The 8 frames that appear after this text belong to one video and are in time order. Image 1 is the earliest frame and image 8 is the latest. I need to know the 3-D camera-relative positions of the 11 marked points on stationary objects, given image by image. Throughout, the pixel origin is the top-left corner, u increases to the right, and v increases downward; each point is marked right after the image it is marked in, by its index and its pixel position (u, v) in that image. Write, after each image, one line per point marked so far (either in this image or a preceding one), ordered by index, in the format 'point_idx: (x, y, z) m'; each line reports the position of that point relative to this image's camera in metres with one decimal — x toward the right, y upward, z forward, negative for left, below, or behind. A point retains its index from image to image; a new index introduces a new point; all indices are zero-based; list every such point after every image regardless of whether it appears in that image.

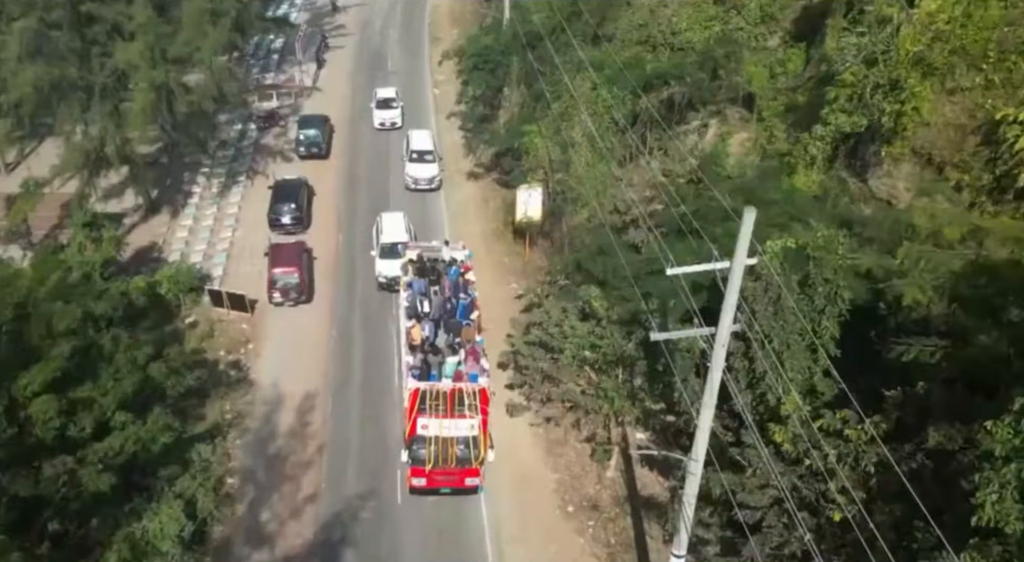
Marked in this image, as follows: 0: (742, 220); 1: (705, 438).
0: (+2.9, +0.8, +12.6) m
1: (+2.8, -2.3, +14.5) m
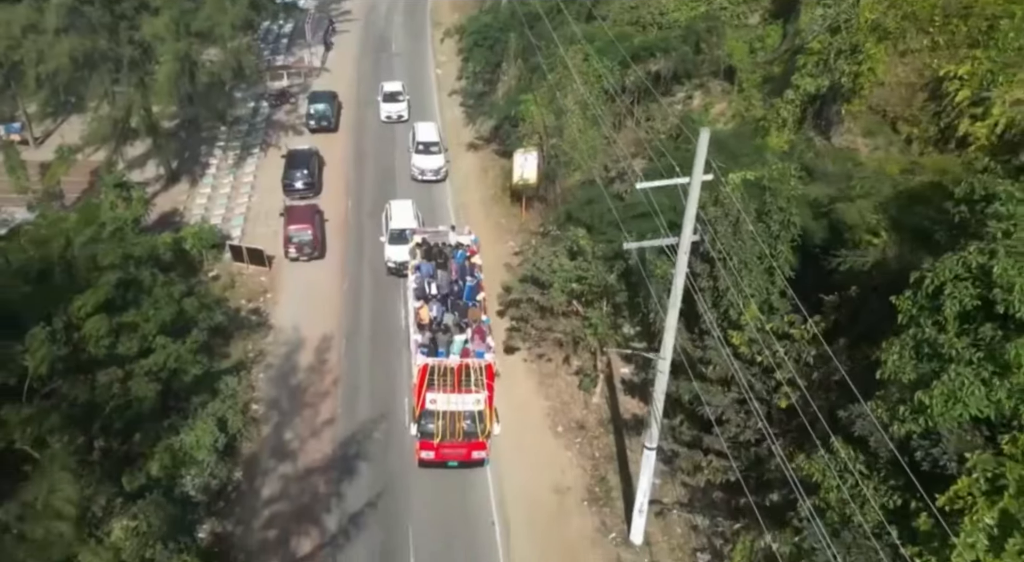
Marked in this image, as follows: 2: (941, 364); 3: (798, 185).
0: (+2.8, +2.1, +15.1) m
1: (+2.7, -0.9, +16.9) m
2: (+5.4, -1.0, +12.6) m
3: (+5.5, +1.9, +19.2) m
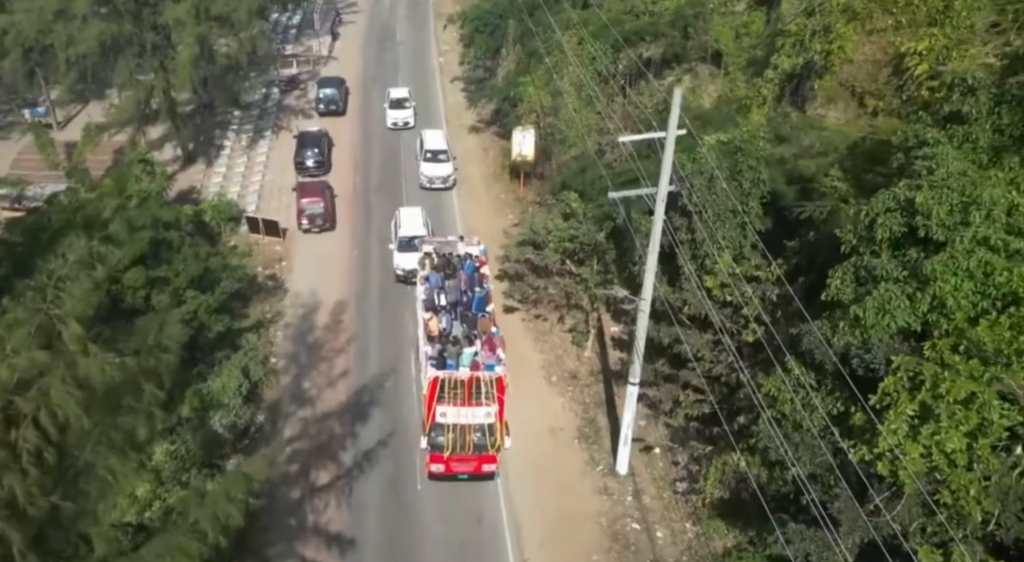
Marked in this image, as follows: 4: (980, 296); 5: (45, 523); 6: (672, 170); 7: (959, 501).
0: (+2.8, +3.1, +17.2) m
1: (+2.7, +0.1, +19.0) m
2: (+5.3, 0.0, +14.8) m
3: (+5.4, +3.0, +21.3) m
4: (+6.4, -0.2, +13.6) m
5: (-4.7, -2.2, +10.2) m
6: (+2.9, +2.0, +17.9) m
7: (+6.0, -2.9, +13.4) m
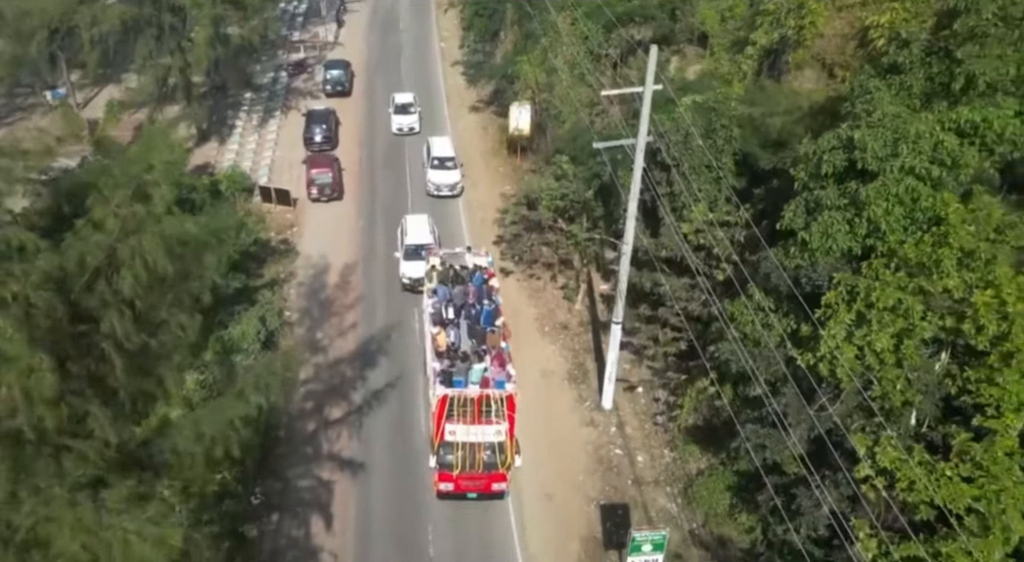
0: (+2.6, +4.3, +19.3) m
1: (+2.6, +1.3, +21.2) m
2: (+5.2, +1.2, +16.9) m
3: (+5.3, +4.2, +23.5) m
4: (+6.3, +1.0, +15.7) m
5: (-4.8, -1.0, +12.4) m
6: (+2.8, +3.2, +20.1) m
7: (+5.9, -1.8, +15.6) m
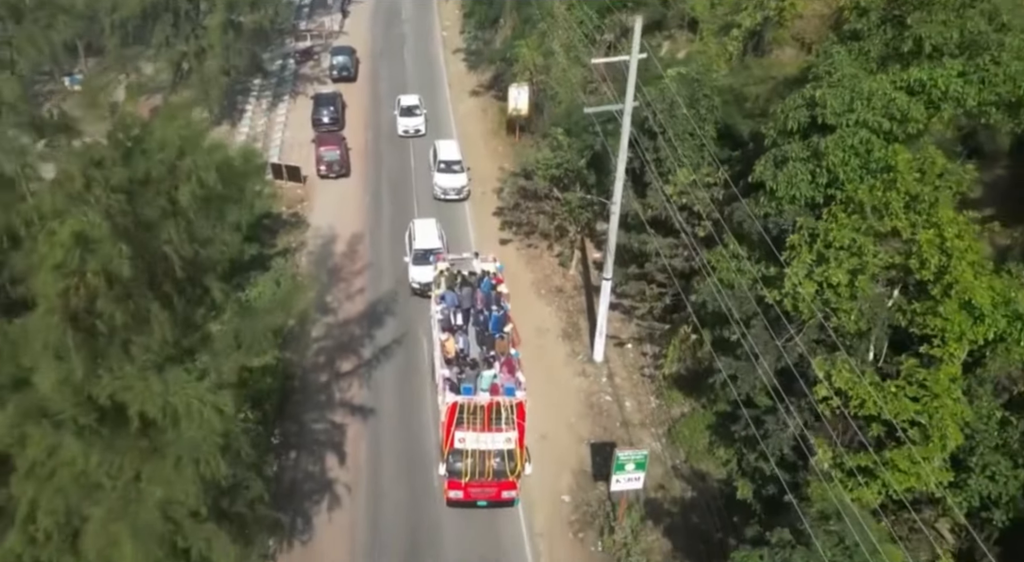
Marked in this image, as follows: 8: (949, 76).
0: (+2.6, +5.4, +21.2) m
1: (+2.5, +2.3, +23.1) m
2: (+5.2, +2.2, +18.8) m
3: (+5.2, +5.2, +25.3) m
4: (+6.2, +2.0, +17.6) m
5: (-4.9, 0.0, +14.3) m
6: (+2.7, +4.2, +21.9) m
7: (+5.9, -0.7, +17.5) m
8: (+7.8, +3.7, +17.7) m
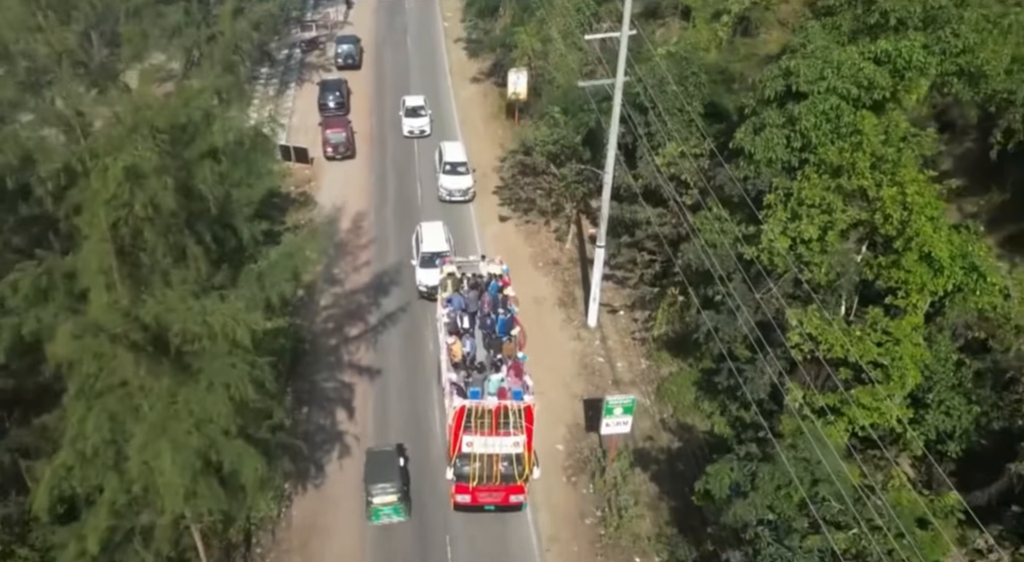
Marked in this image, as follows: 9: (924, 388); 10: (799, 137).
0: (+2.5, +6.2, +22.7) m
1: (+2.5, +3.2, +24.6) m
2: (+5.1, +3.1, +20.3) m
3: (+5.2, +6.0, +26.8) m
4: (+6.2, +2.8, +19.1) m
5: (-4.9, +0.9, +15.8) m
6: (+2.7, +5.1, +23.4) m
7: (+5.8, +0.1, +19.0) m
8: (+7.7, +4.5, +19.2) m
9: (+7.5, -1.9, +18.1) m
10: (+5.6, +2.8, +19.5) m
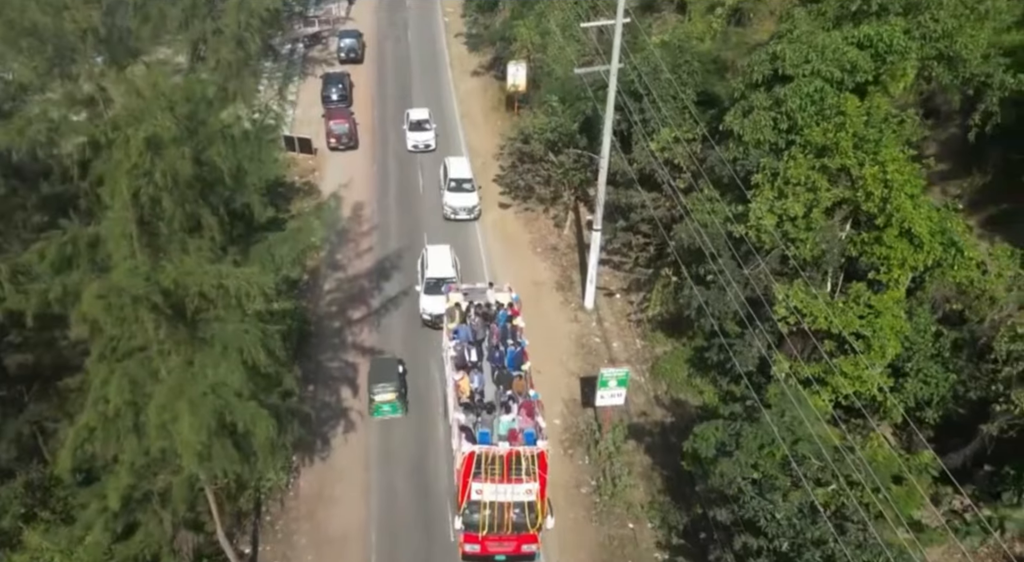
0: (+2.5, +6.7, +23.5) m
1: (+2.4, +3.6, +25.4) m
2: (+5.1, +3.6, +21.1) m
3: (+5.2, +6.5, +27.6) m
4: (+6.1, +3.3, +19.9) m
5: (-4.9, +1.3, +16.6) m
6: (+2.6, +5.6, +24.3) m
7: (+5.8, +0.6, +19.8) m
8: (+7.7, +5.0, +20.0) m
9: (+7.5, -1.5, +19.0) m
10: (+5.6, +3.3, +20.4) m
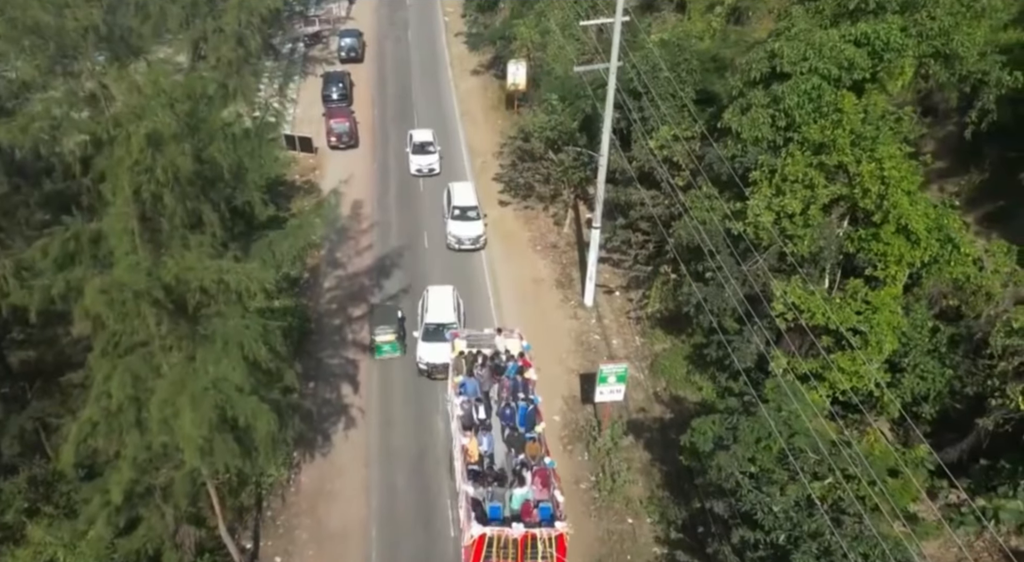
0: (+2.5, +6.8, +23.6) m
1: (+2.4, +3.7, +25.5) m
2: (+5.1, +3.6, +21.2) m
3: (+5.2, +6.6, +27.8) m
4: (+6.1, +3.4, +20.0) m
5: (-5.0, +1.4, +16.7) m
6: (+2.6, +5.6, +24.4) m
7: (+5.8, +0.7, +19.9) m
8: (+7.7, +5.1, +20.1) m
9: (+7.5, -1.4, +19.1) m
10: (+5.6, +3.4, +20.5) m
